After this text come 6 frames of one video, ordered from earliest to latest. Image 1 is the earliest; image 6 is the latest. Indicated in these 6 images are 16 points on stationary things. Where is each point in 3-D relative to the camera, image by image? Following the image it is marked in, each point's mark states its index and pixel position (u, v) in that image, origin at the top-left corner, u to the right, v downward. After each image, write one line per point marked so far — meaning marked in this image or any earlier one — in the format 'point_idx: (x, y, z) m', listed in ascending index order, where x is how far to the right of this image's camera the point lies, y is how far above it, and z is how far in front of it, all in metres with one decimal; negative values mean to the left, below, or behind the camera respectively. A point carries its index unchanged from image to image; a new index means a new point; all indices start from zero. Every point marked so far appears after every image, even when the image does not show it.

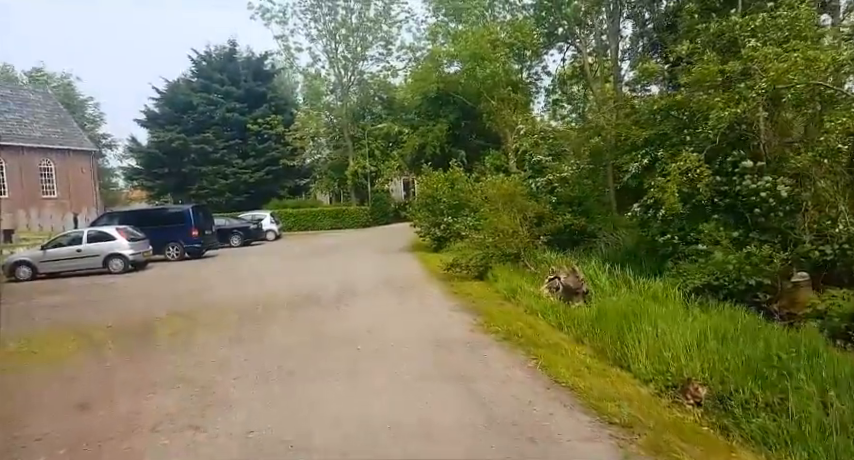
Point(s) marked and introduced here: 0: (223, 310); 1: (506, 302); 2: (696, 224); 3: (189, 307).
0: (-3.9, -1.5, +10.2) m
1: (+1.3, -1.2, +8.7) m
2: (+5.4, +0.1, +10.8) m
3: (-4.7, -1.6, +10.7) m
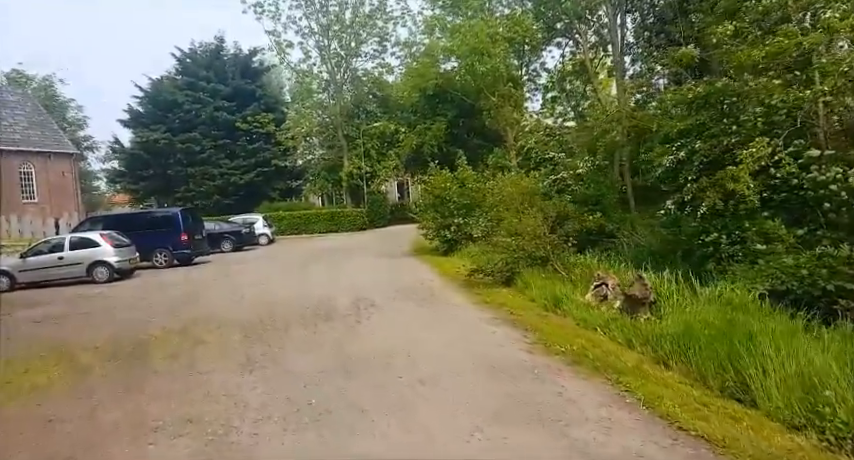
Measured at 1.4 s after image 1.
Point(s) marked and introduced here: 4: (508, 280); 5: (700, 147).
0: (-3.4, -1.6, +9.1) m
1: (+1.8, -1.2, +7.7) m
2: (+5.8, +0.2, +9.9) m
3: (-4.3, -1.7, +9.6) m
4: (+1.6, -1.1, +11.0) m
5: (+5.3, +1.6, +10.5) m
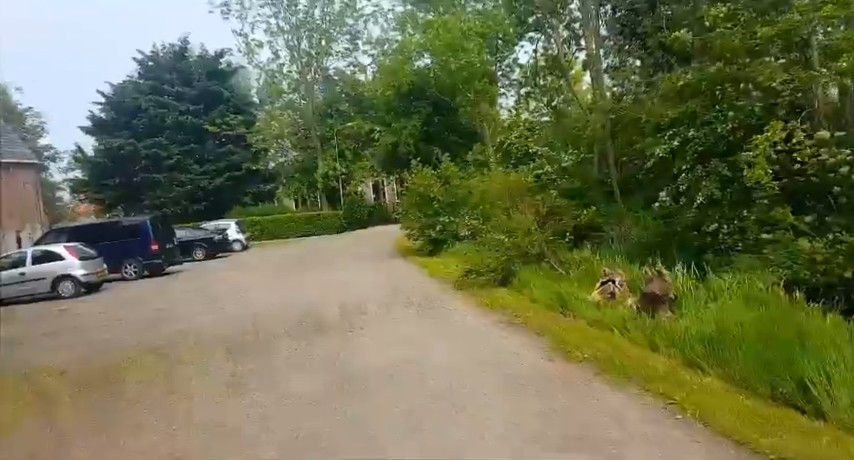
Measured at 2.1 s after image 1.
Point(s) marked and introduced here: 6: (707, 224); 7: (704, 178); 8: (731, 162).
0: (-3.5, -1.7, +8.4) m
1: (+1.8, -1.1, +7.3) m
2: (+5.6, +0.4, +9.7) m
3: (-4.4, -1.8, +8.8) m
4: (+1.5, -1.0, +10.5) m
5: (+5.1, +1.8, +10.3) m
6: (+5.2, +0.1, +10.0) m
7: (+5.1, +0.9, +10.0) m
8: (+5.6, +1.2, +9.9) m
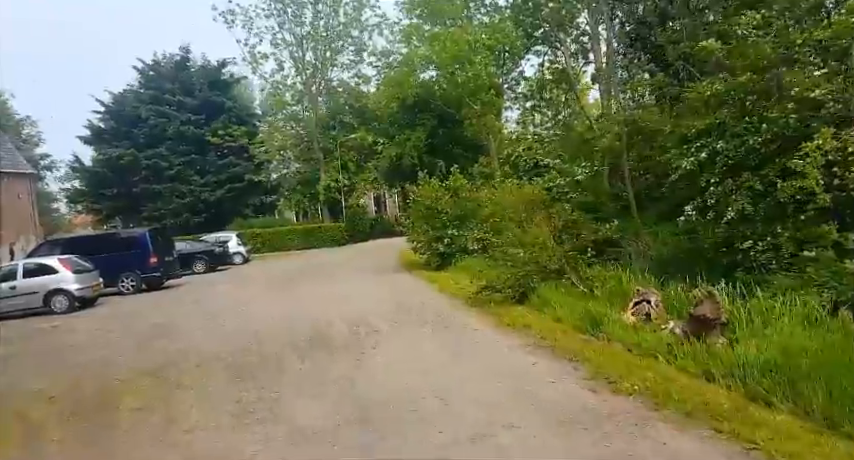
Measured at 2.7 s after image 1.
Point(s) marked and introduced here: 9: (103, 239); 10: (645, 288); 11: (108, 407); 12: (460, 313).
0: (-3.2, -1.9, +7.8) m
1: (+2.0, -1.3, +6.7) m
2: (+5.9, +0.1, +9.2) m
3: (-4.1, -2.0, +8.3) m
4: (+1.7, -1.3, +10.0) m
5: (+5.3, +1.5, +9.8) m
6: (+5.5, -0.2, +9.5) m
7: (+5.4, +0.7, +9.5) m
8: (+5.9, +1.0, +9.4) m
9: (-11.3, -0.3, +18.9) m
10: (+2.9, -0.8, +7.1) m
11: (-3.7, -2.0, +6.2) m
12: (+0.6, -1.4, +9.2) m
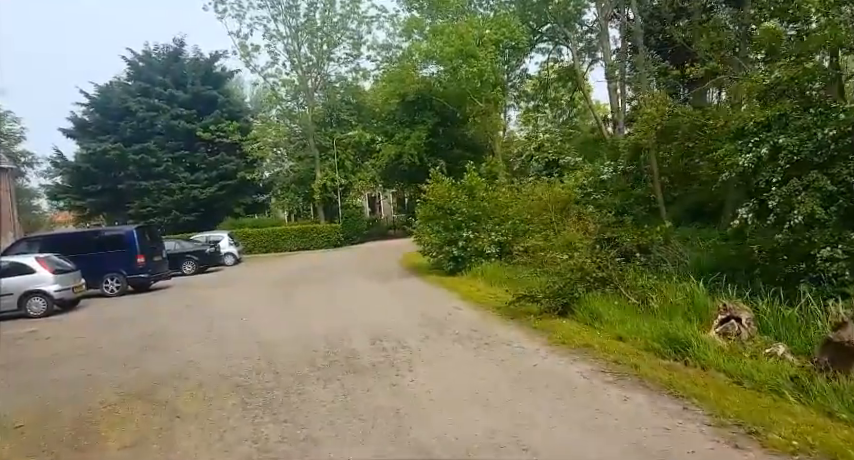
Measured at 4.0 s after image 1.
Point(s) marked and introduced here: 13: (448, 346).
0: (-2.7, -1.9, +6.6) m
1: (+2.6, -1.4, +5.6) m
2: (+6.4, 0.0, +8.2) m
3: (-3.6, -2.0, +7.0) m
4: (+2.2, -1.3, +8.9) m
5: (+5.8, +1.4, +8.8) m
6: (+6.0, -0.3, +8.5) m
7: (+5.9, +0.6, +8.5) m
8: (+6.4, +0.9, +8.4) m
9: (-11.0, -0.2, +17.5) m
10: (+3.4, -0.8, +6.1) m
11: (-3.1, -2.0, +5.0) m
12: (+1.1, -1.4, +8.1) m
13: (+0.3, -1.5, +7.2) m
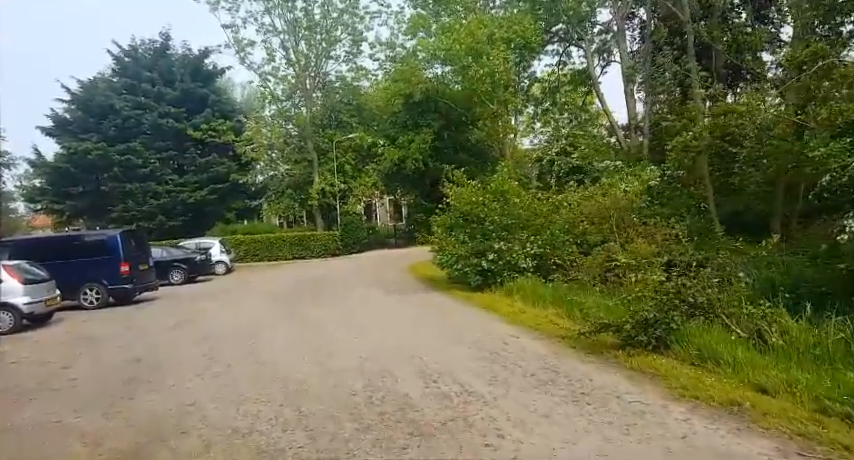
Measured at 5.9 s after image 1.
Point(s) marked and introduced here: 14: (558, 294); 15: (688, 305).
0: (-1.9, -2.0, +4.9) m
1: (+3.4, -1.5, +4.0) m
2: (+7.2, -0.3, +6.7) m
3: (-2.8, -2.1, +5.3) m
4: (+3.0, -1.5, +7.3) m
5: (+6.6, +1.2, +7.3) m
6: (+6.8, -0.5, +7.0) m
7: (+6.7, +0.3, +7.0) m
8: (+7.2, +0.6, +6.9) m
9: (-10.5, -0.3, +15.6) m
10: (+4.3, -1.0, +4.5) m
11: (-2.2, -2.0, +3.2) m
12: (+1.8, -1.6, +6.4) m
13: (+1.1, -1.7, +5.6) m
14: (+2.6, -1.2, +10.7) m
15: (+3.4, -1.0, +7.2) m
